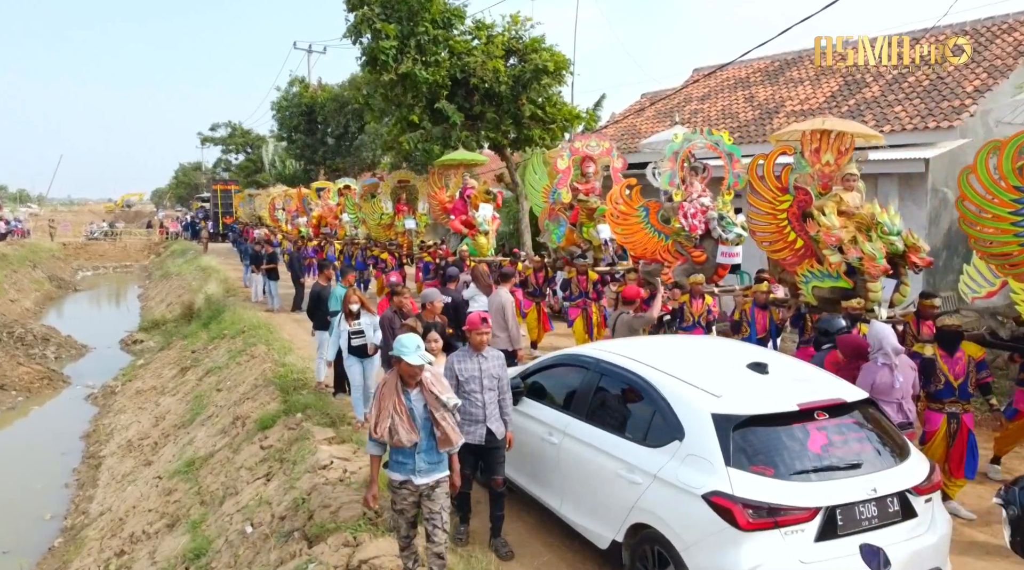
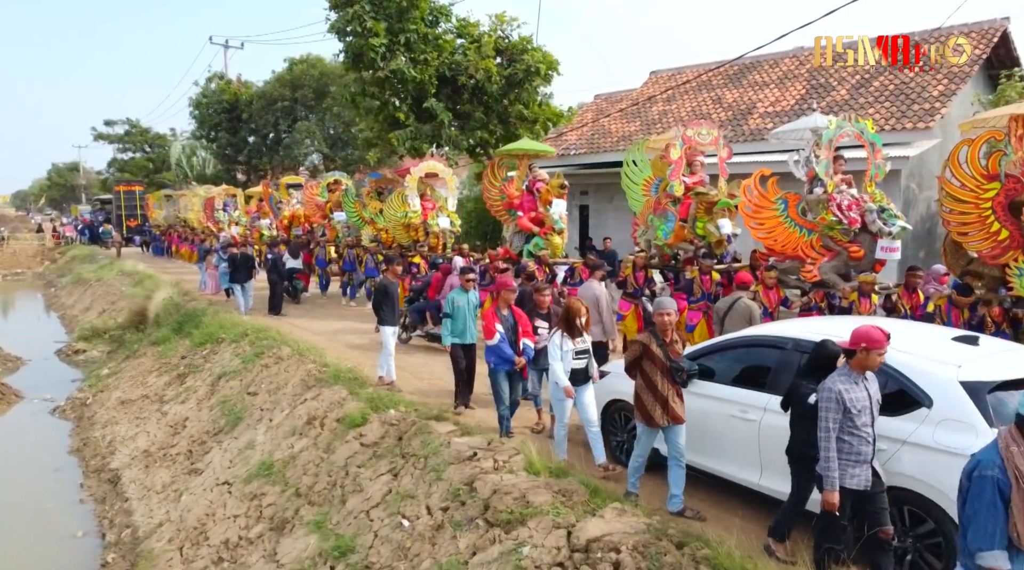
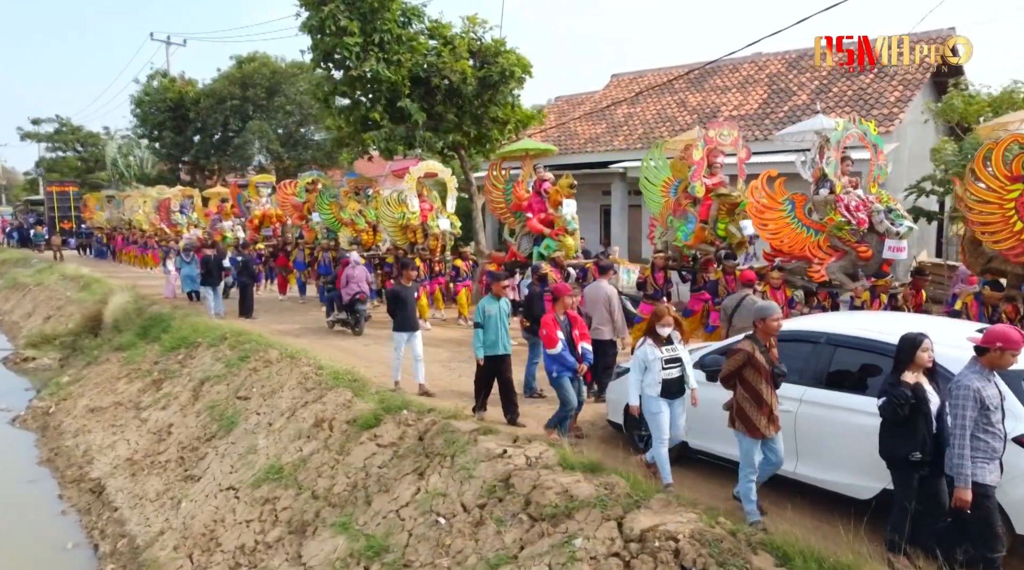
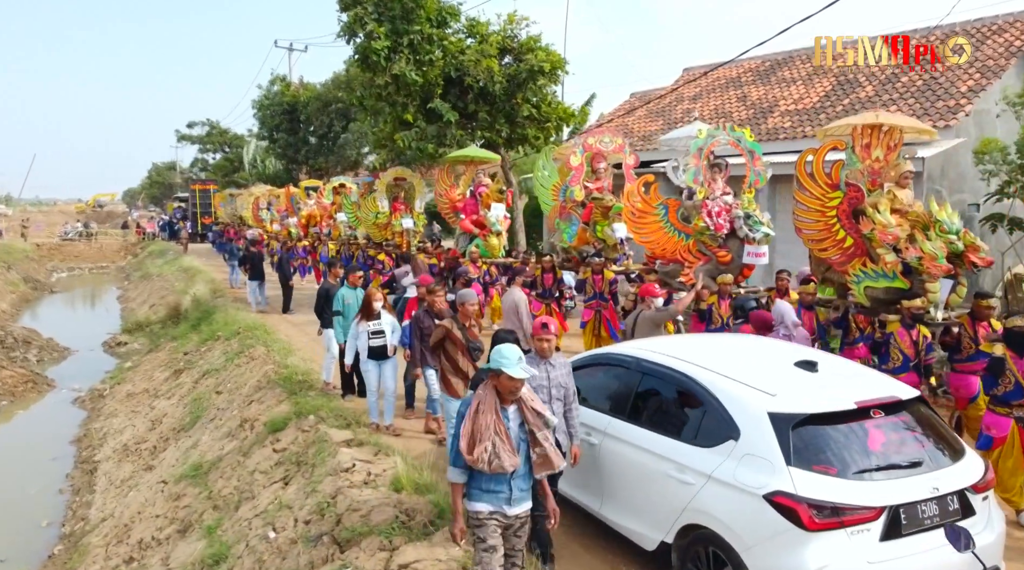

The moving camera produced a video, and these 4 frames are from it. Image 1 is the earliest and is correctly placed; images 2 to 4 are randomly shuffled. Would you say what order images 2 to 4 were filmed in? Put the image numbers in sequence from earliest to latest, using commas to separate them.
4, 2, 3
